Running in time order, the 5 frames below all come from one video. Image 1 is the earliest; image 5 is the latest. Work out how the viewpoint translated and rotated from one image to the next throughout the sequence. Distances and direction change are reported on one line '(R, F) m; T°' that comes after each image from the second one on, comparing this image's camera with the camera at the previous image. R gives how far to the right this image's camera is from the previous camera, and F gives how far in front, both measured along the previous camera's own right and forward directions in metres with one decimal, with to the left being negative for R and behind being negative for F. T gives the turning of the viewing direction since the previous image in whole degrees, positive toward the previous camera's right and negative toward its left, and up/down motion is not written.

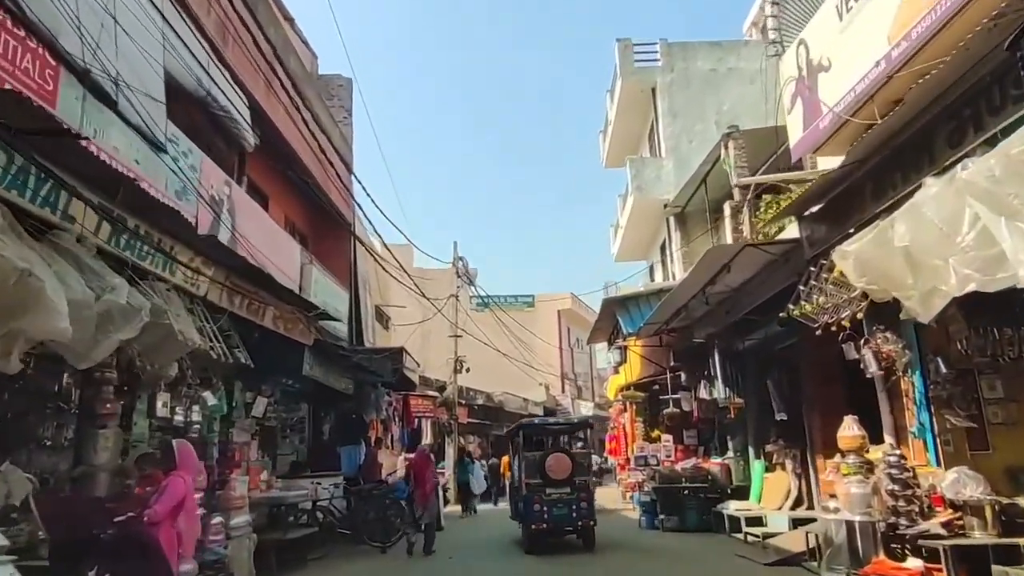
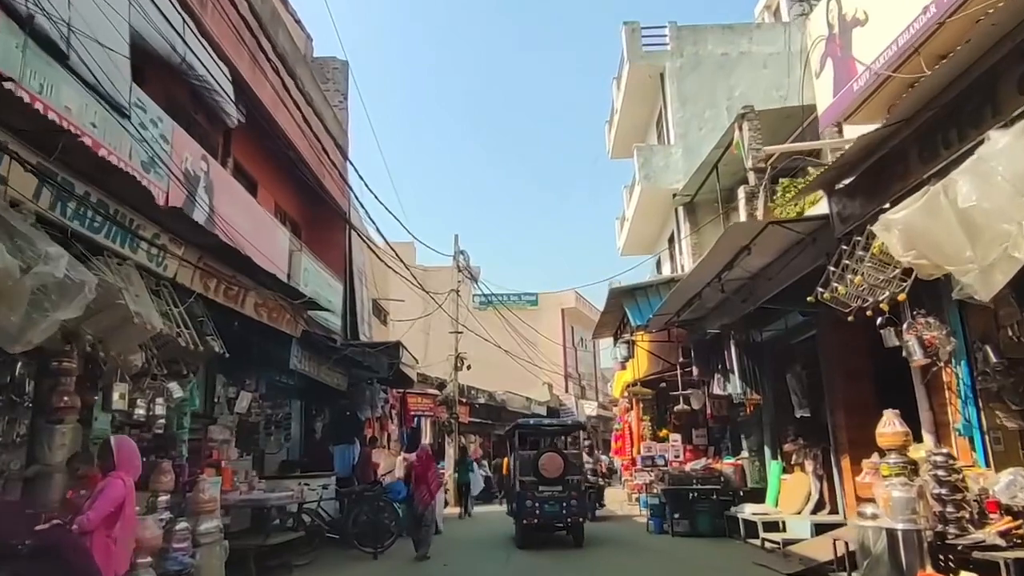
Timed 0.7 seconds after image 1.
(0.0, +0.7) m; 0°
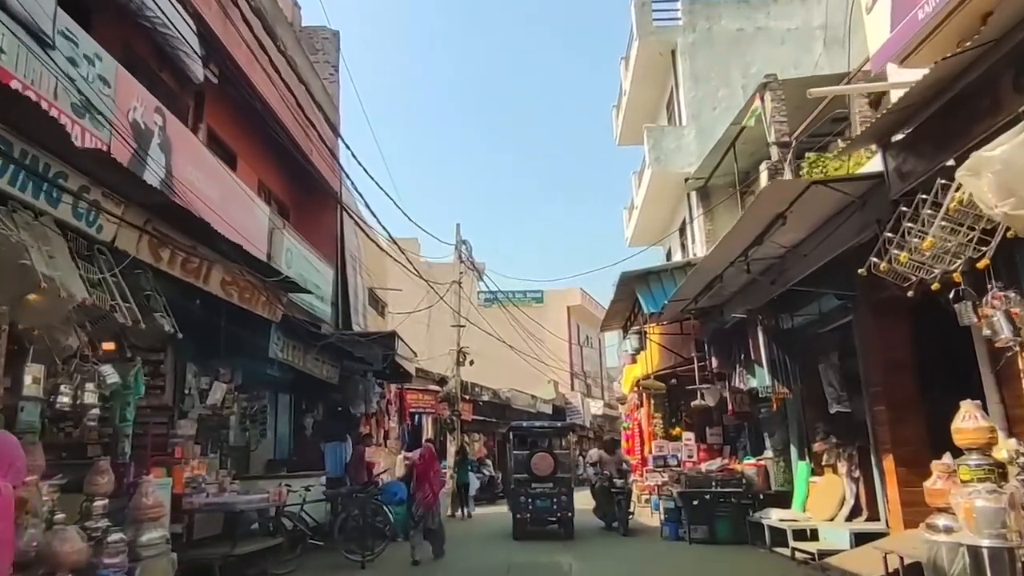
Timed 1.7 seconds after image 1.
(0.0, +1.0) m; 0°
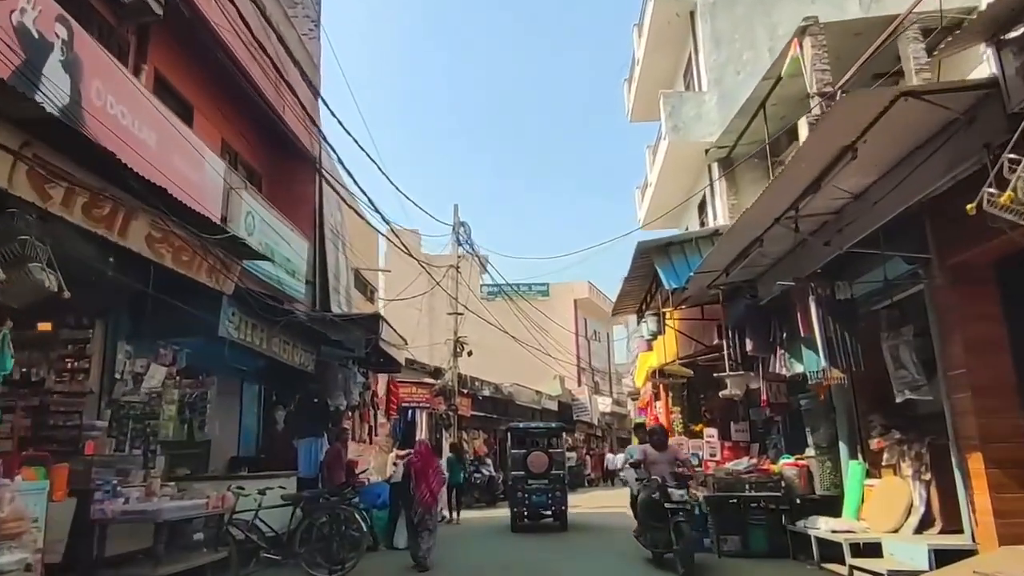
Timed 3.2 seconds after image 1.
(0.0, +1.6) m; 0°
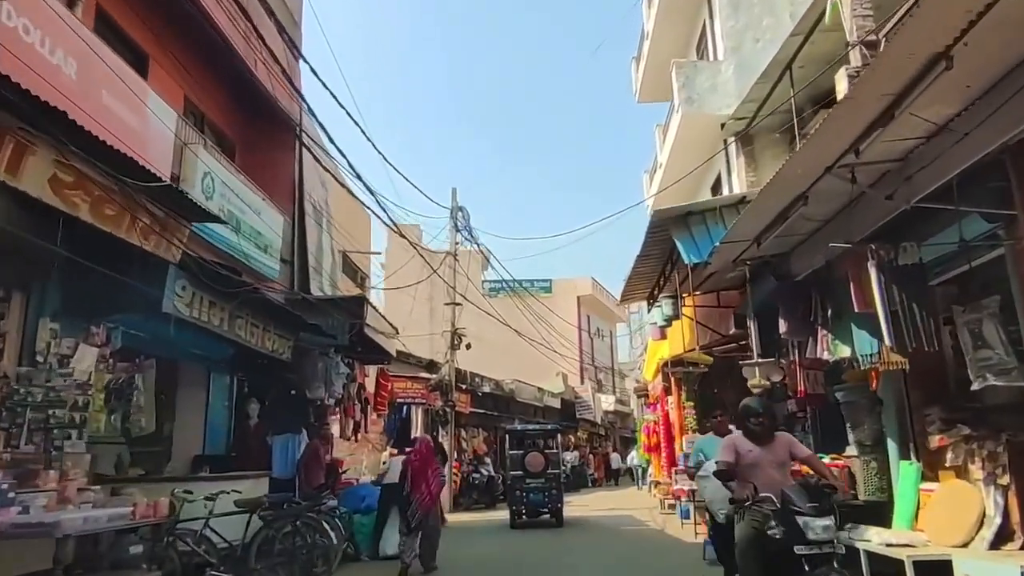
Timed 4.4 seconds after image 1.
(0.0, +1.2) m; 0°
